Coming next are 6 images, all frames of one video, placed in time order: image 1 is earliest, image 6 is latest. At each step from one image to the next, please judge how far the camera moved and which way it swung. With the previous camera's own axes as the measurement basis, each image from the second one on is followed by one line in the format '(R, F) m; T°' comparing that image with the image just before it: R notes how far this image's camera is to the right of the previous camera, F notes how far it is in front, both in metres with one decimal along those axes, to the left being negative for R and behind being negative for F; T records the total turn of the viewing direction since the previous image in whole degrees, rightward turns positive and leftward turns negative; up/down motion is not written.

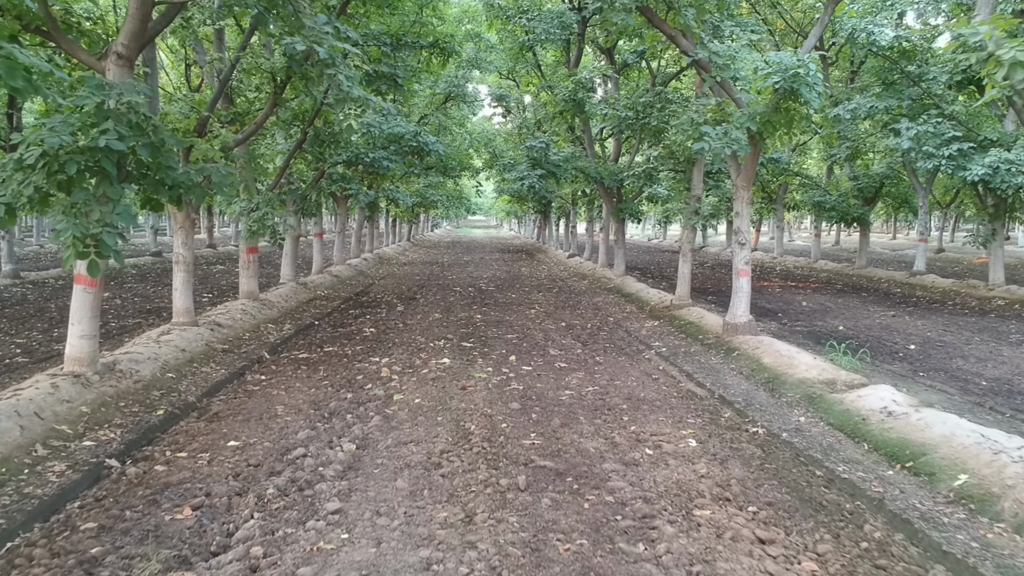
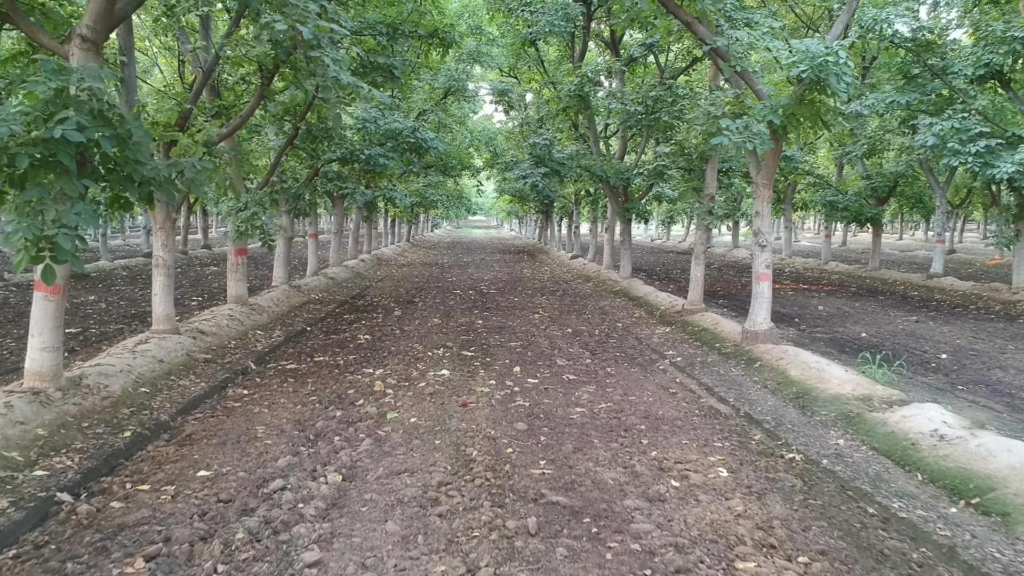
(0.0, +0.6) m; 0°
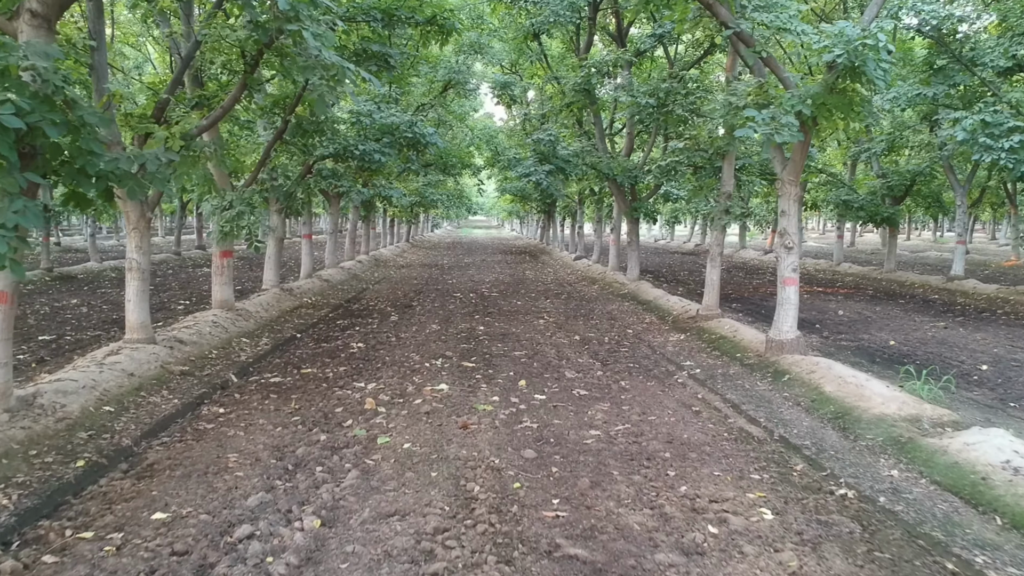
(0.0, +0.6) m; 0°
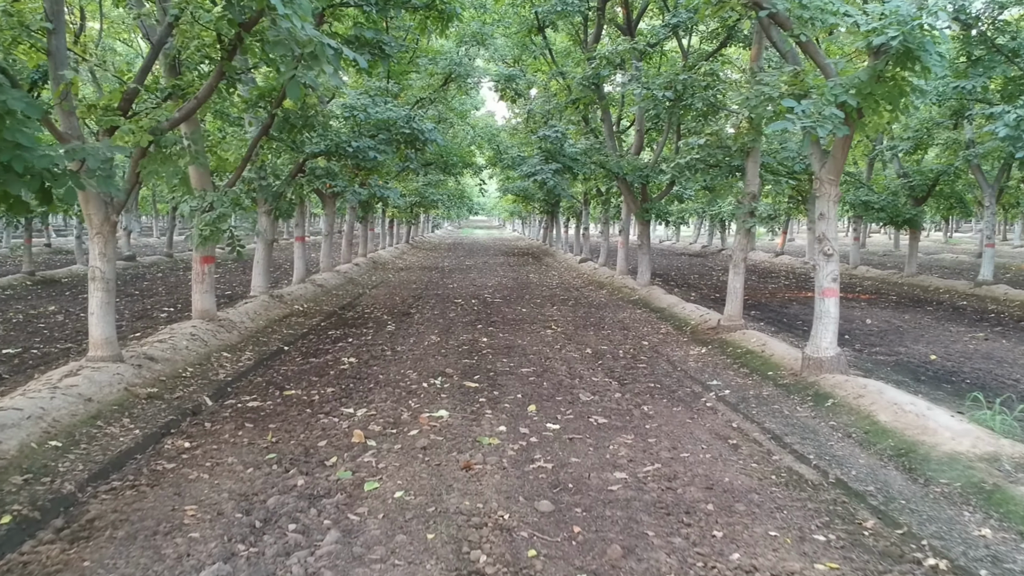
(-0.1, +0.8) m; 0°
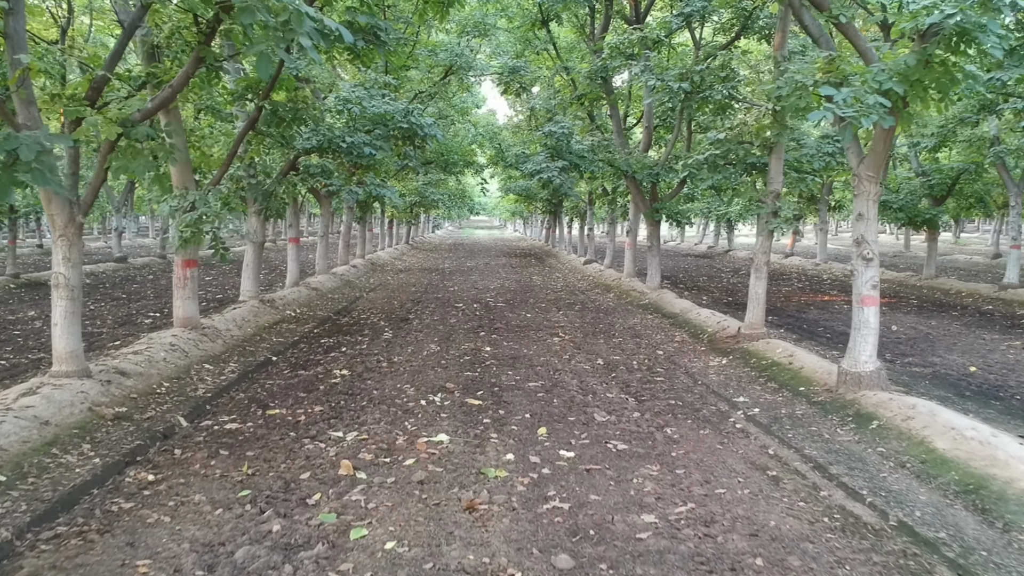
(0.0, +0.6) m; 0°
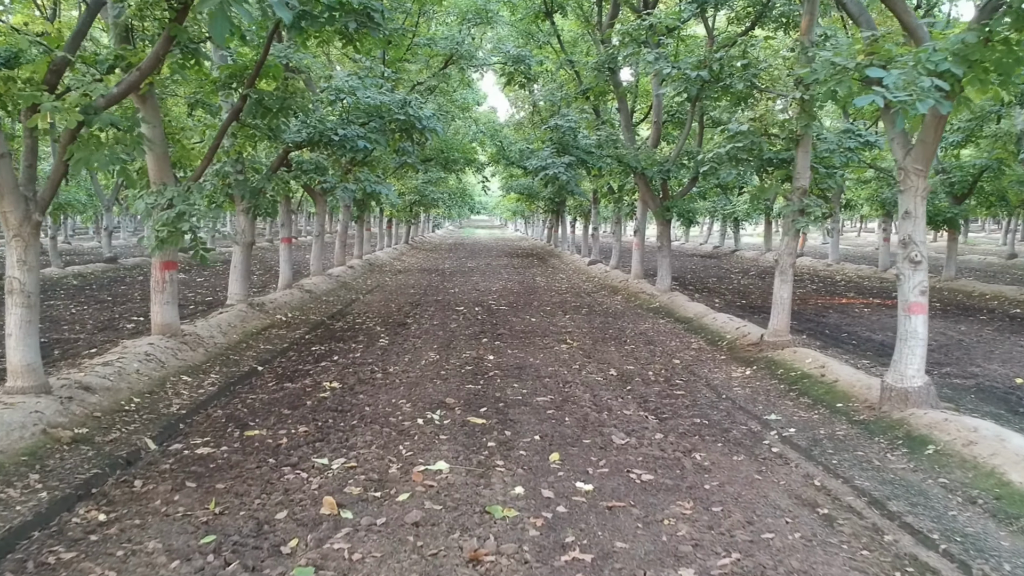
(0.0, +0.6) m; 0°
